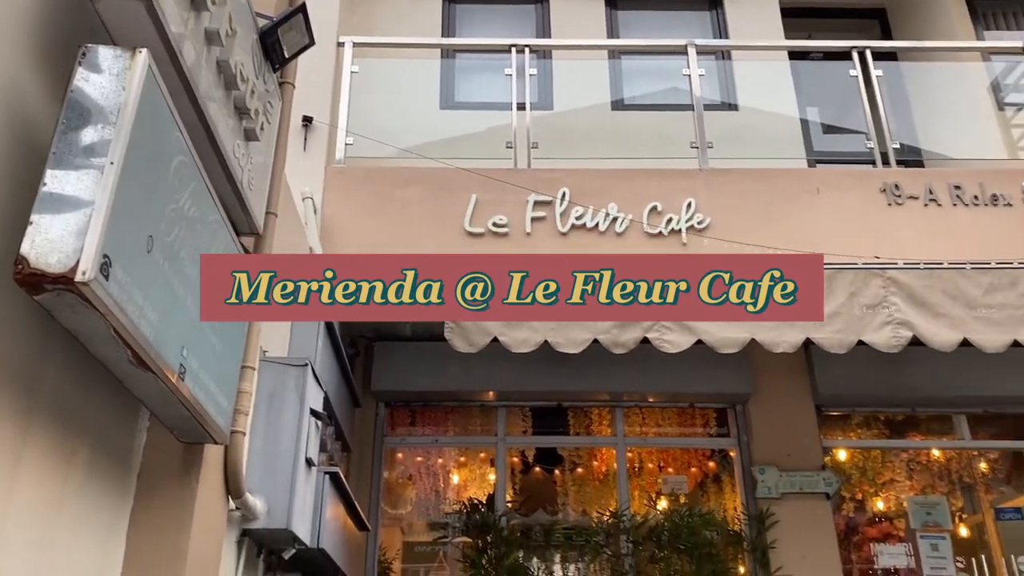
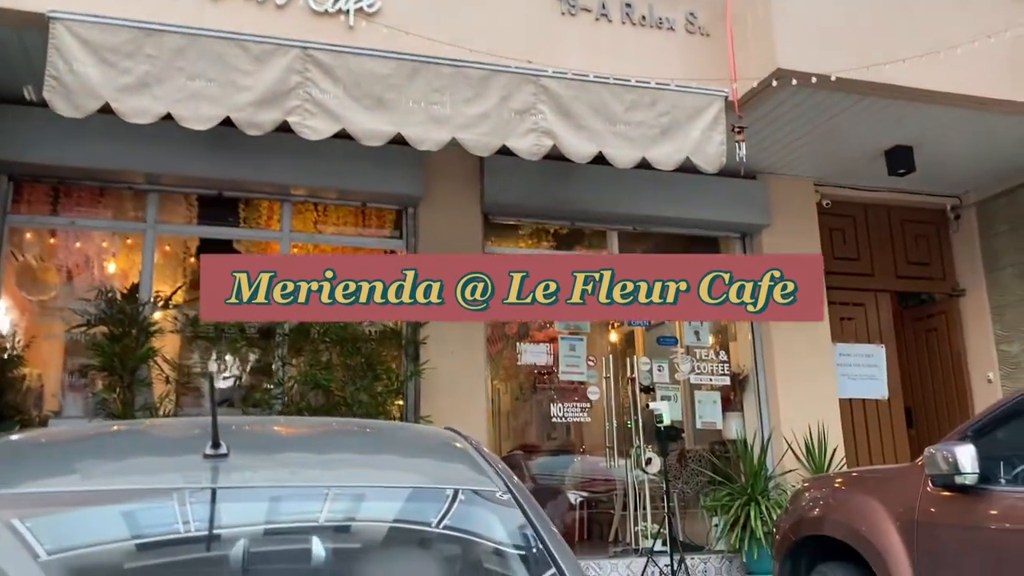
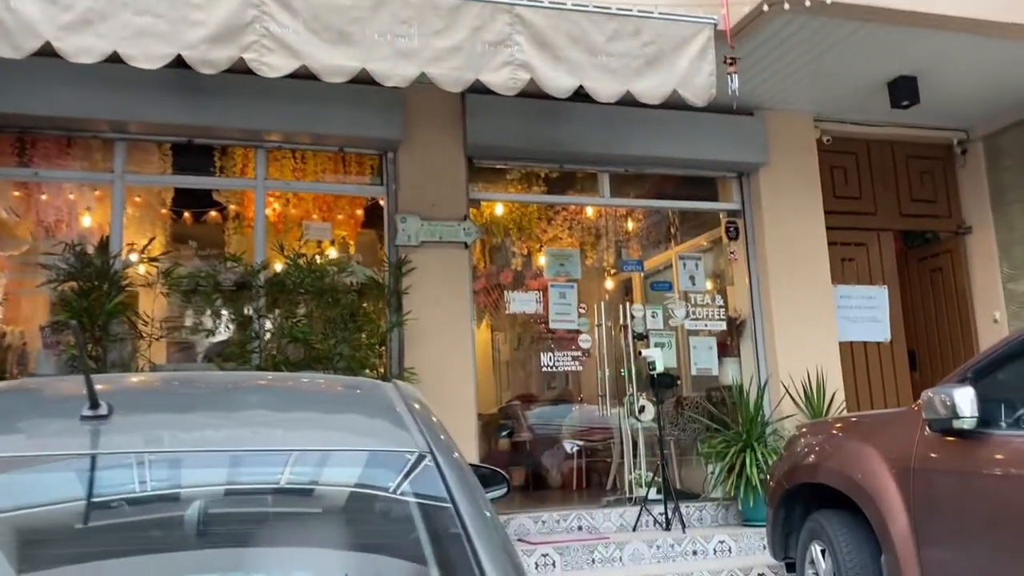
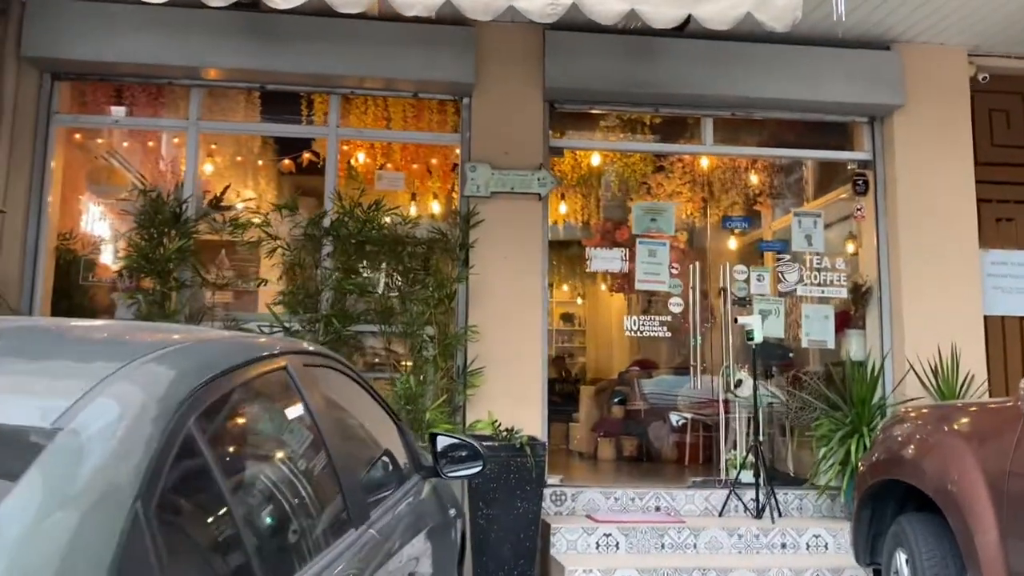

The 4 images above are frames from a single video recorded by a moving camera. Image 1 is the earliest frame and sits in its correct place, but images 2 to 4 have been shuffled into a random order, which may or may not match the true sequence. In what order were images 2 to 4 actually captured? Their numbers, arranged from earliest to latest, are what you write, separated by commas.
2, 3, 4
